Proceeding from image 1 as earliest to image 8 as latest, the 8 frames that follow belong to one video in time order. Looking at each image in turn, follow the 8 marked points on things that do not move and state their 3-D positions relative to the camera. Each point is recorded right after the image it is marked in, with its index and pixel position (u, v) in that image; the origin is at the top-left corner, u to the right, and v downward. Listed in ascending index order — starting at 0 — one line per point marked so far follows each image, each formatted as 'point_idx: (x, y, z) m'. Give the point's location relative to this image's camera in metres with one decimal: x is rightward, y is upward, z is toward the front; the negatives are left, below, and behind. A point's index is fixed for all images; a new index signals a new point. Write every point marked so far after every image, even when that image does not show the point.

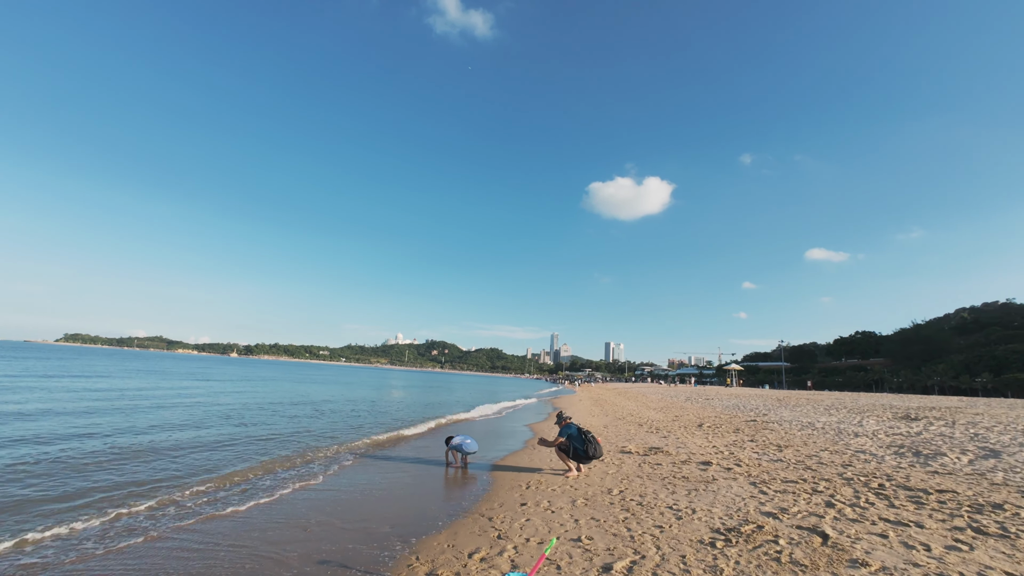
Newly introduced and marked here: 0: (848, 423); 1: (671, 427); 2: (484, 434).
0: (+10.8, -4.4, +14.1) m
1: (+5.5, -4.8, +15.2) m
2: (-0.9, -4.6, +13.8) m
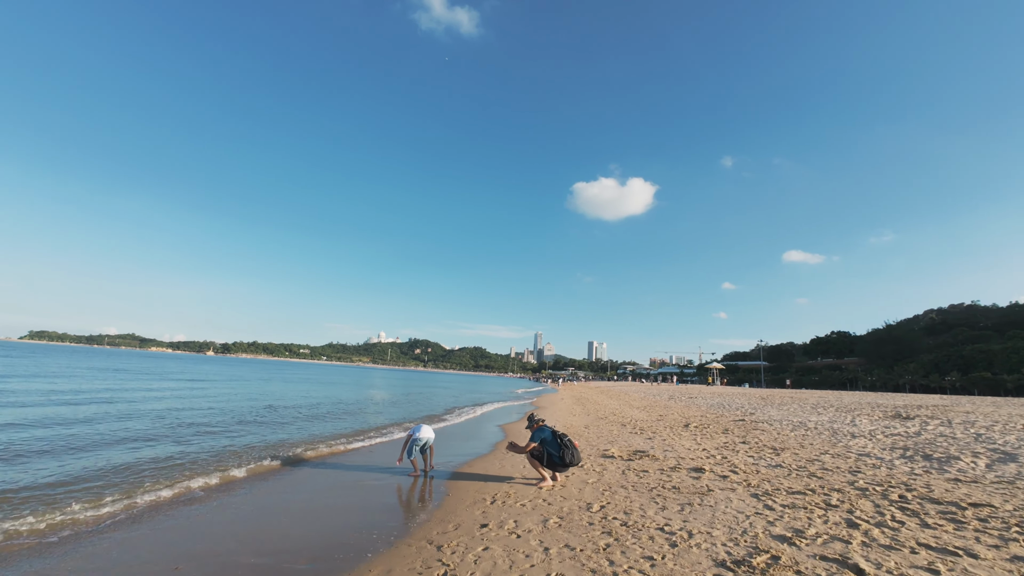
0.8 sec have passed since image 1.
0: (+10.0, -4.1, +13.4) m
1: (+4.7, -4.5, +14.3) m
2: (-1.7, -4.3, +12.7) m
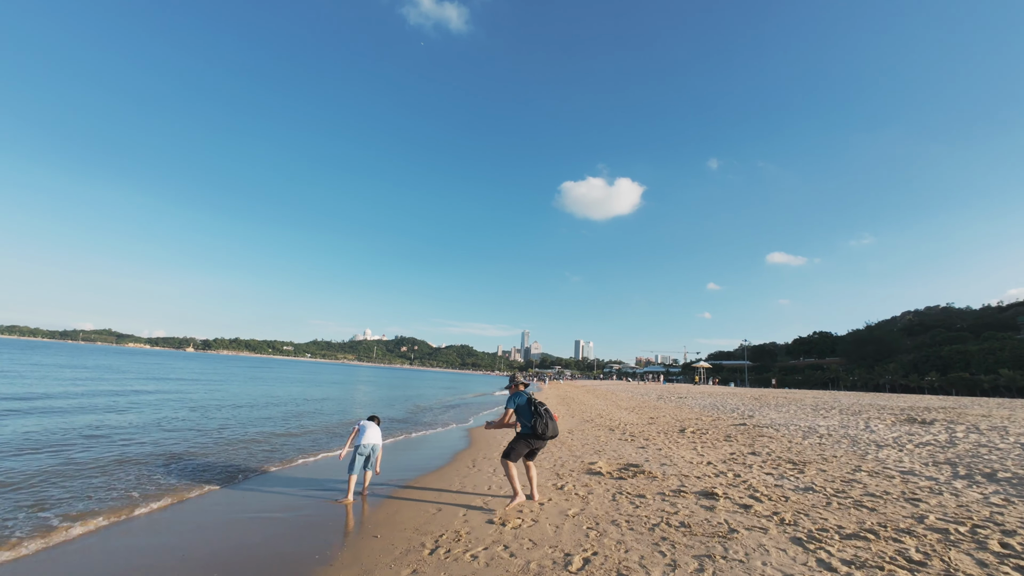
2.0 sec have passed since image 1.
0: (+9.3, -3.8, +12.0) m
1: (+3.9, -4.2, +12.7) m
2: (-2.4, -3.9, +10.9) m
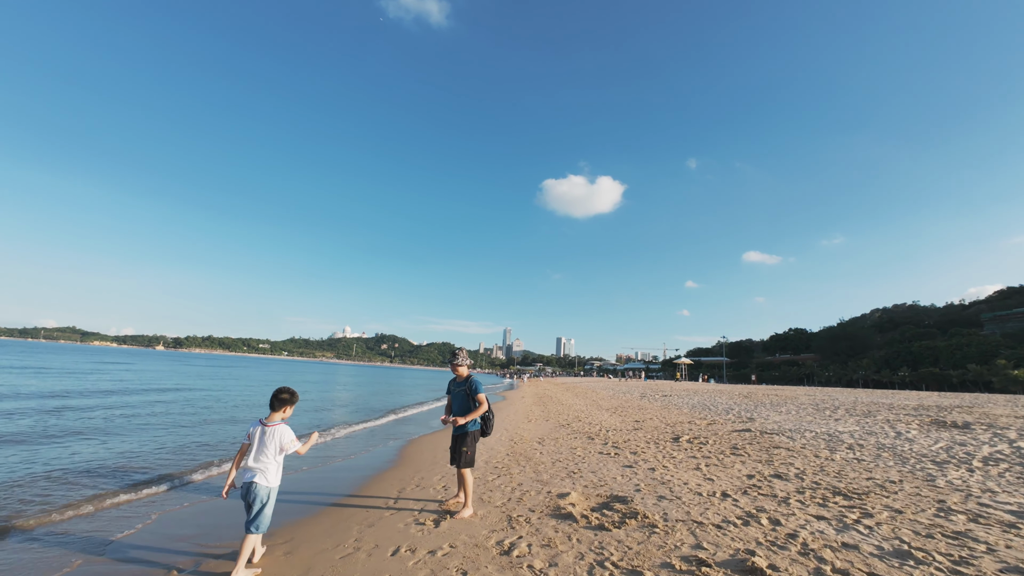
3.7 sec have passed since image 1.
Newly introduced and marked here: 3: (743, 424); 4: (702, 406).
0: (+8.3, -3.3, +9.9) m
1: (+2.9, -3.7, +10.4) m
2: (-3.3, -3.3, +8.4) m
3: (+6.6, -3.9, +12.6) m
4: (+8.5, -5.3, +19.6) m
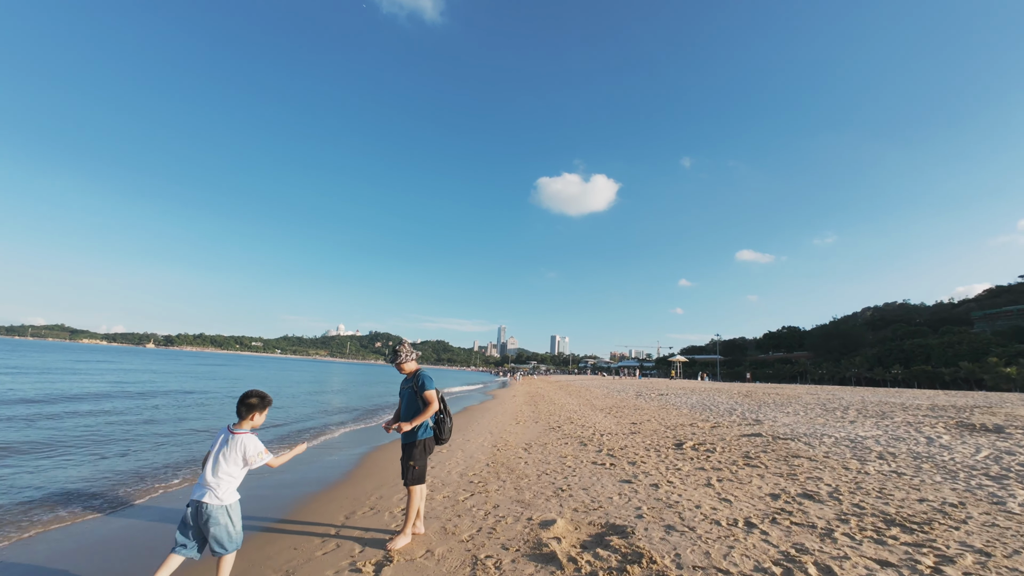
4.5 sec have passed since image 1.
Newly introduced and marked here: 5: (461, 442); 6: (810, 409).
0: (+7.9, -3.1, +8.8) m
1: (+2.5, -3.4, +9.3) m
2: (-3.7, -3.1, +7.1) m
3: (+6.2, -3.7, +11.5) m
4: (+8.0, -5.0, +18.6) m
5: (-1.3, -4.0, +11.5) m
6: (+10.6, -4.3, +15.6) m
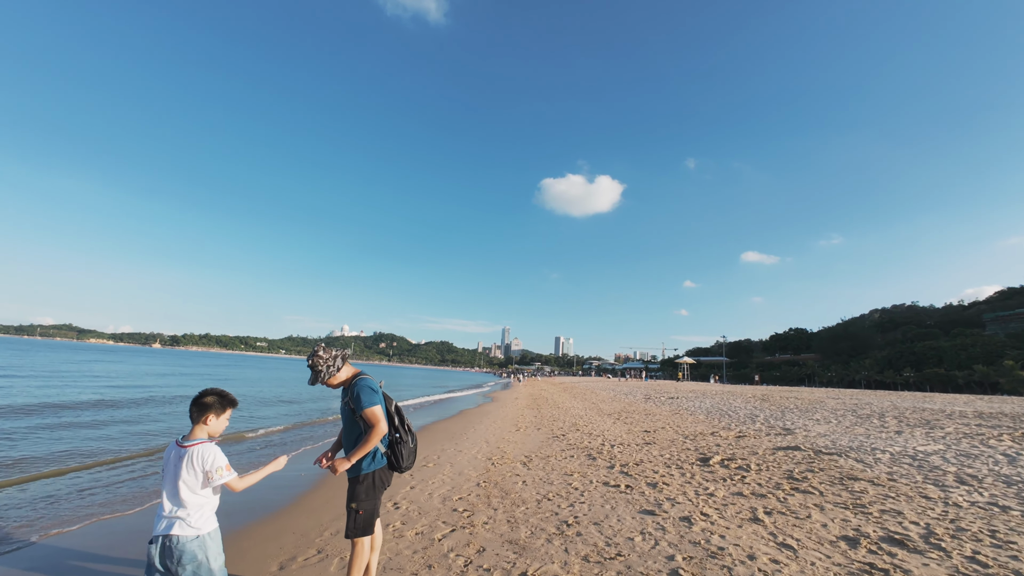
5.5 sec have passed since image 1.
0: (+7.9, -2.8, +7.4) m
1: (+2.5, -3.2, +7.9) m
2: (-3.8, -2.8, +5.8) m
3: (+6.2, -3.4, +10.1) m
4: (+8.0, -4.8, +17.1) m
5: (-1.4, -3.8, +10.1) m
6: (+10.6, -4.1, +14.2) m
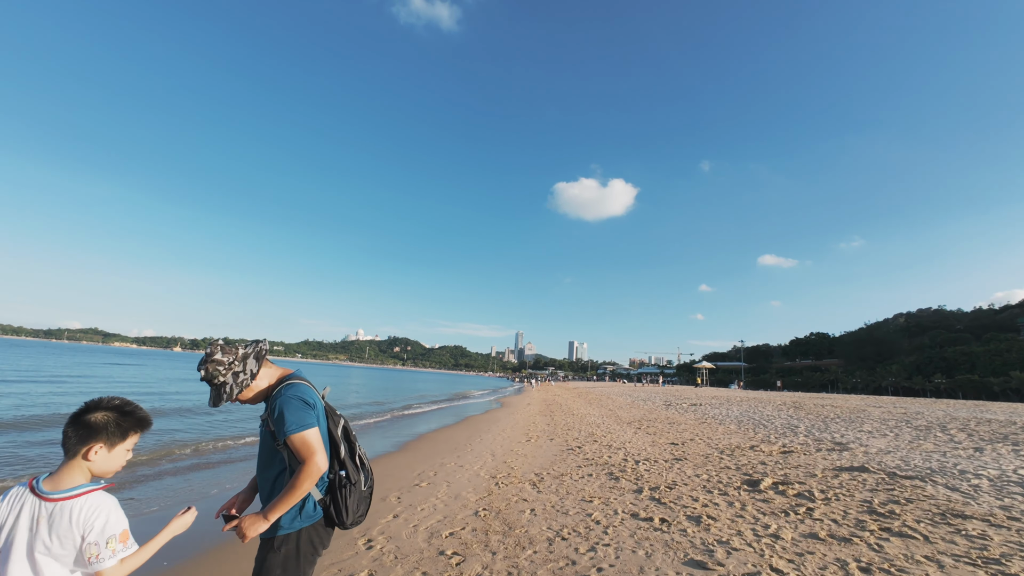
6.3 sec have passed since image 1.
0: (+7.9, -2.6, +5.8) m
1: (+2.6, -3.0, +6.4) m
2: (-3.7, -2.6, +4.6) m
3: (+6.4, -3.3, +8.6) m
4: (+8.4, -4.7, +15.5) m
5: (-1.2, -3.6, +8.8) m
6: (+10.9, -3.9, +12.5) m
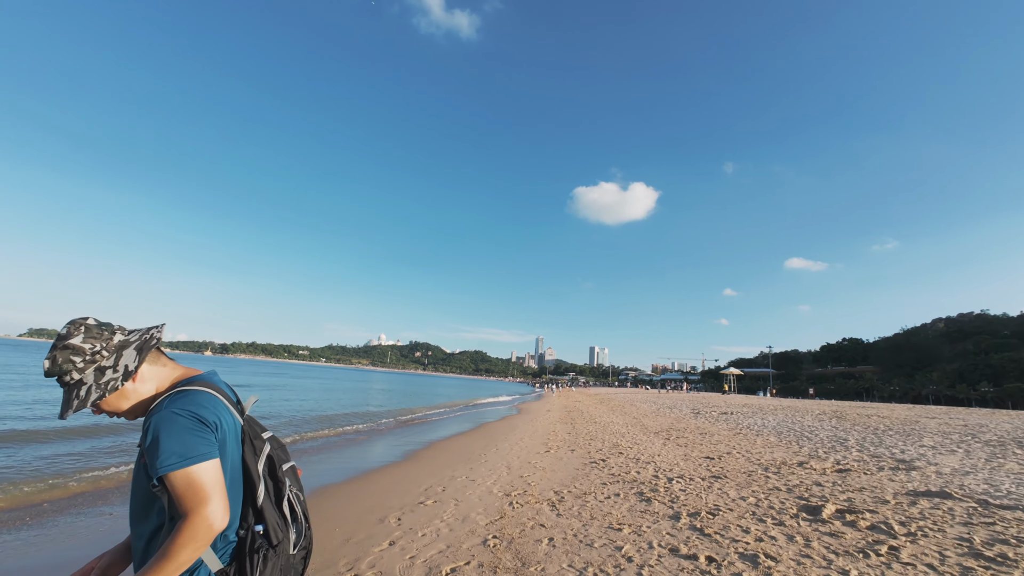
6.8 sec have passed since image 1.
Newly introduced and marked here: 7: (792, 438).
0: (+8.1, -2.5, +4.6) m
1: (+2.8, -2.9, +5.4) m
2: (-3.6, -2.5, +3.9) m
3: (+6.6, -3.2, +7.4) m
4: (+9.0, -4.6, +14.2) m
5: (-0.9, -3.6, +8.0) m
6: (+11.3, -3.9, +11.1) m
7: (+8.2, -4.4, +12.9) m
